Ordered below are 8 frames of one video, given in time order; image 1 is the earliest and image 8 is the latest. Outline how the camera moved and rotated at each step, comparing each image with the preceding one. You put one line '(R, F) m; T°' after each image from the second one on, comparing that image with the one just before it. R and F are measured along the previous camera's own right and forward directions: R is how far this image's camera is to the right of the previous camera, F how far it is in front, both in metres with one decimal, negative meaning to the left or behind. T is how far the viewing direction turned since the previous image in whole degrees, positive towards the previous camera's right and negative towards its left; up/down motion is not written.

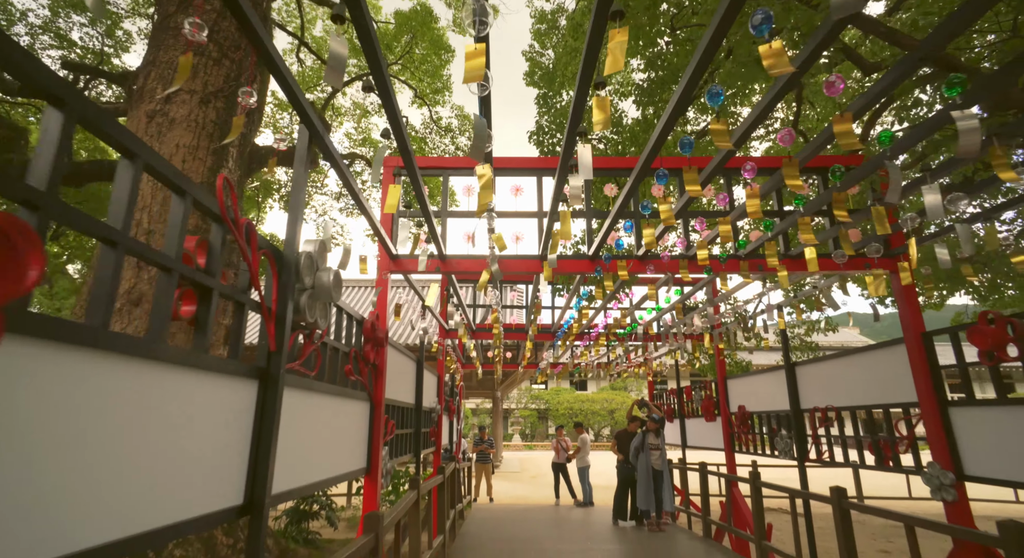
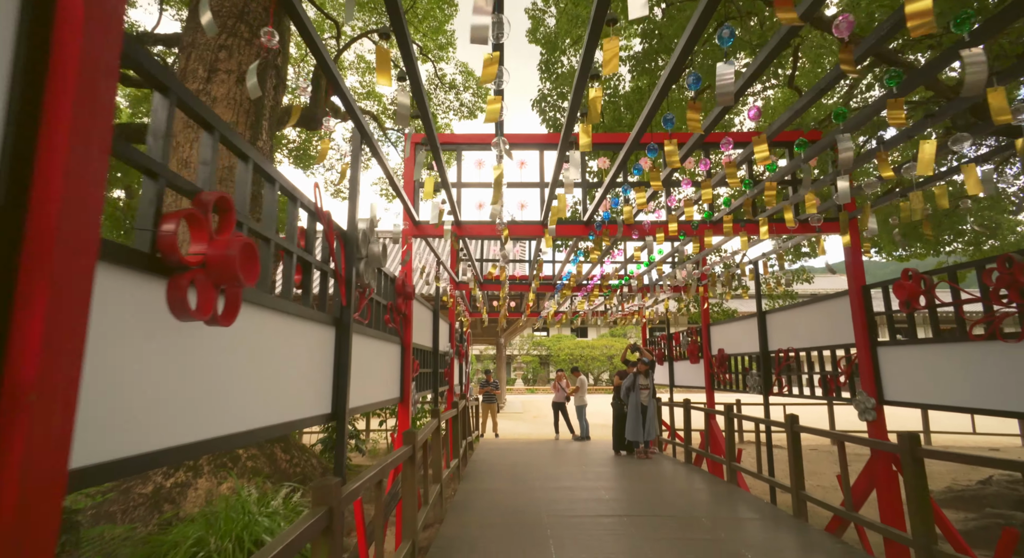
(0.0, -0.7) m; 0°
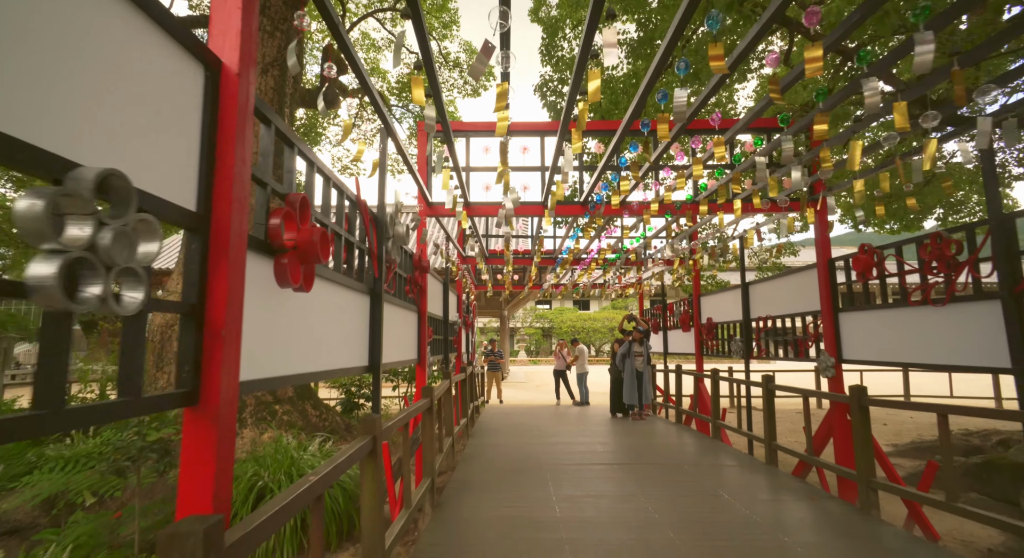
(0.0, -0.6) m; 0°
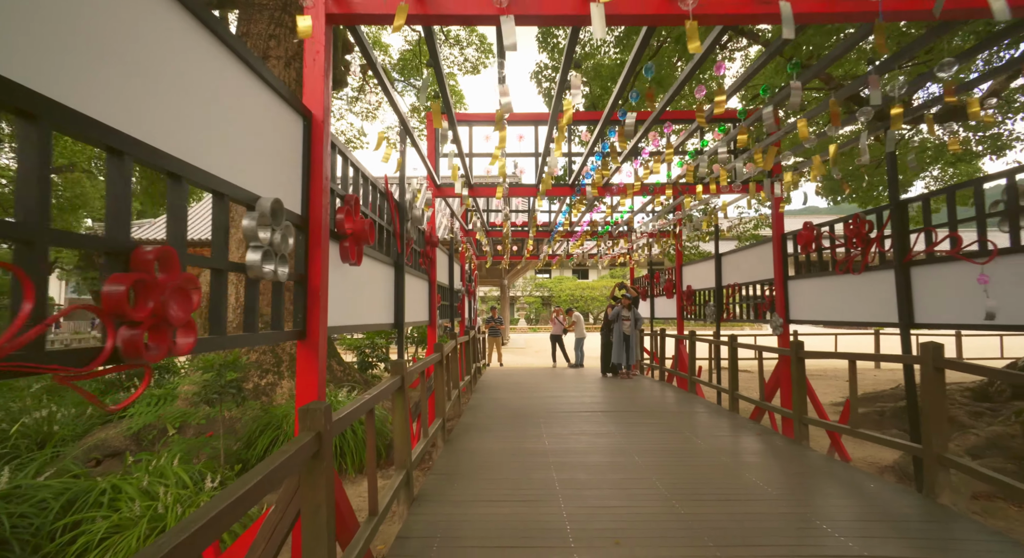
(0.0, -0.8) m; 0°
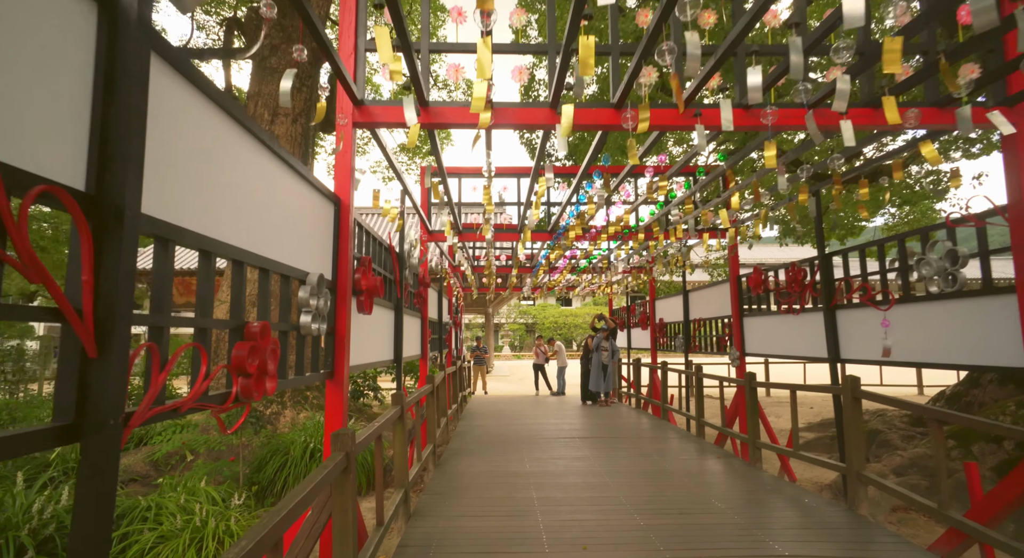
(0.0, -0.6) m; +2°
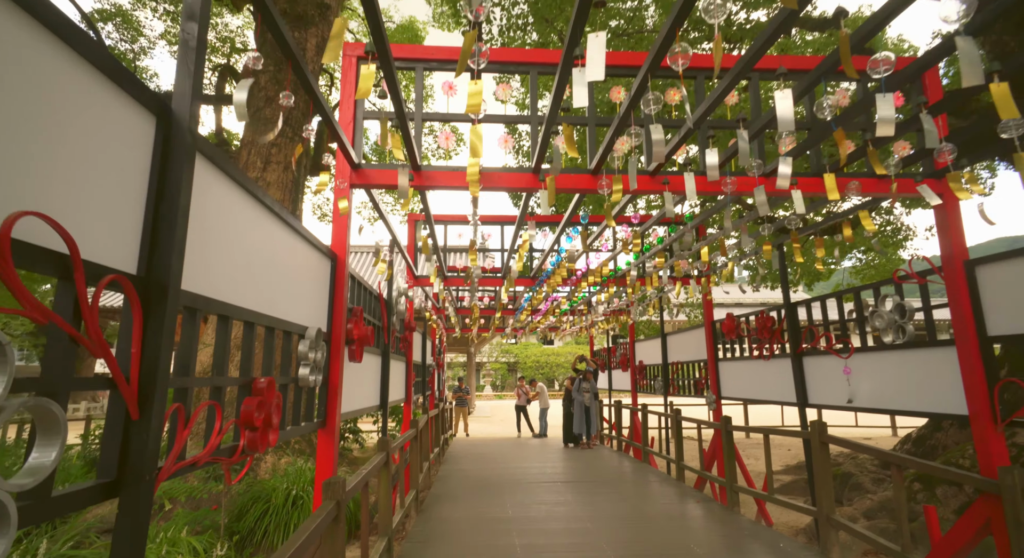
(0.0, -0.2) m; +2°
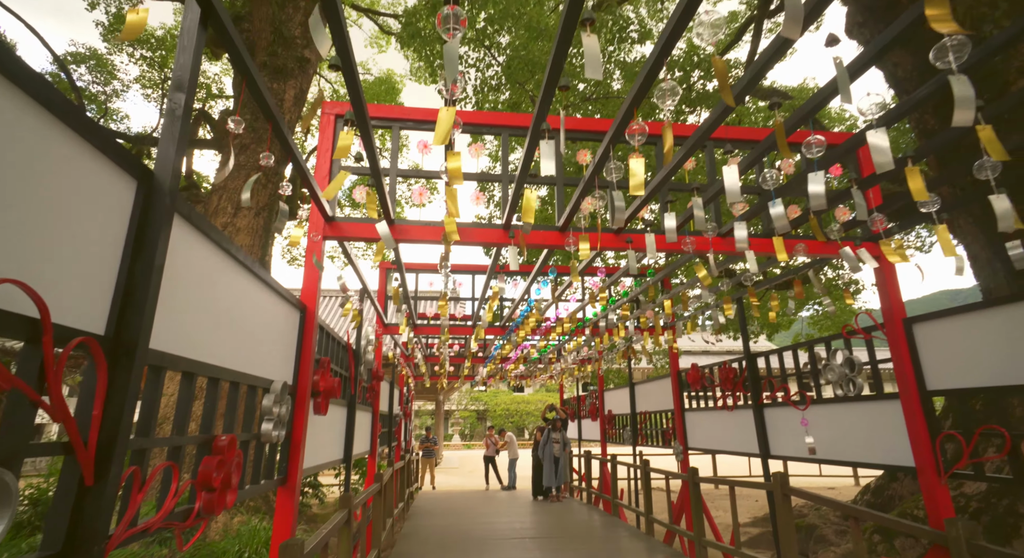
(0.0, -0.1) m; +3°
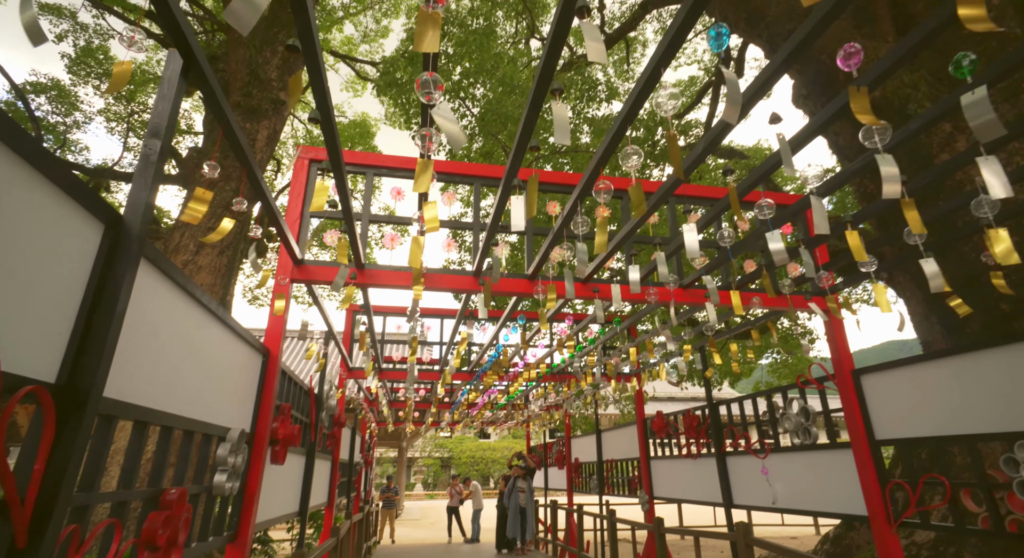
(0.0, 0.0) m; +3°
